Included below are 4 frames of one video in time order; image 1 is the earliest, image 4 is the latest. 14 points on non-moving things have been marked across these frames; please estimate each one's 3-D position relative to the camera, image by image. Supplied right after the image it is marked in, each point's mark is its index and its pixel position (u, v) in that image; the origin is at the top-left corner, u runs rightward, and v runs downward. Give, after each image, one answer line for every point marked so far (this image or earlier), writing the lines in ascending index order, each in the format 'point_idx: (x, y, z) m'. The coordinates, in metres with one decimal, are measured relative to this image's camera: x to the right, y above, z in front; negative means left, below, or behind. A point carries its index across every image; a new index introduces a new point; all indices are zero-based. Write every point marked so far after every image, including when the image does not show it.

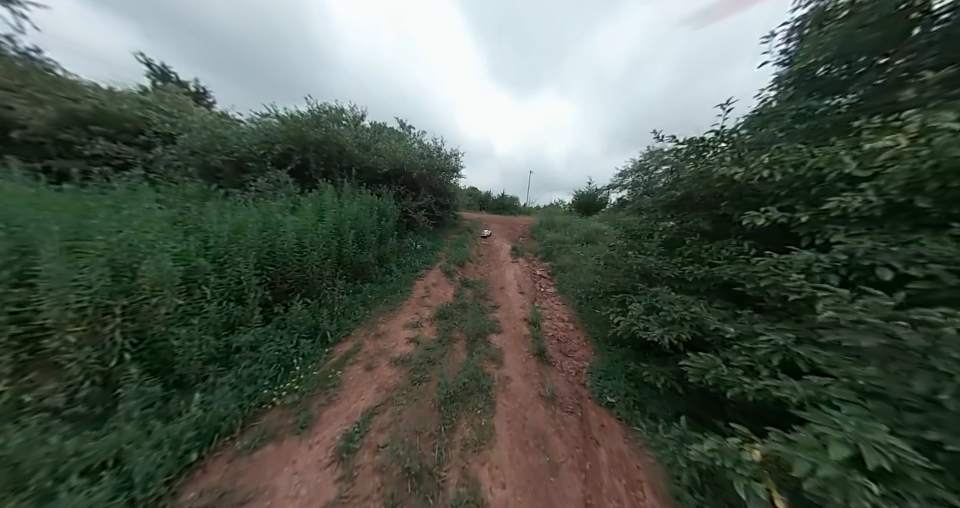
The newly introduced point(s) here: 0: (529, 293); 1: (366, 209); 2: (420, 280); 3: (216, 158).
0: (+1.9, -1.6, +6.8) m
1: (-3.7, +1.4, +5.8) m
2: (-2.1, -0.9, +6.1) m
3: (-7.7, +2.8, +5.2) m
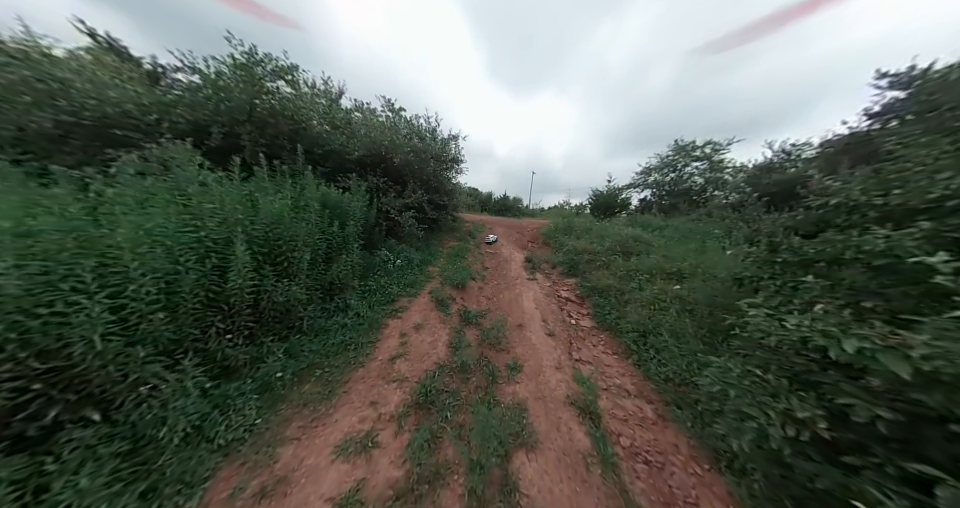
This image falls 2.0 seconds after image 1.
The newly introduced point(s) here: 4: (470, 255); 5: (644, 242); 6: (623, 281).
0: (+2.1, -2.2, +4.6) m
1: (-3.5, +0.9, +3.7) m
2: (-1.9, -1.4, +3.9) m
3: (-7.4, +2.4, +3.1) m
4: (-0.5, -0.1, +8.3) m
5: (+7.5, +0.5, +8.2) m
6: (+4.7, -0.9, +5.9) m
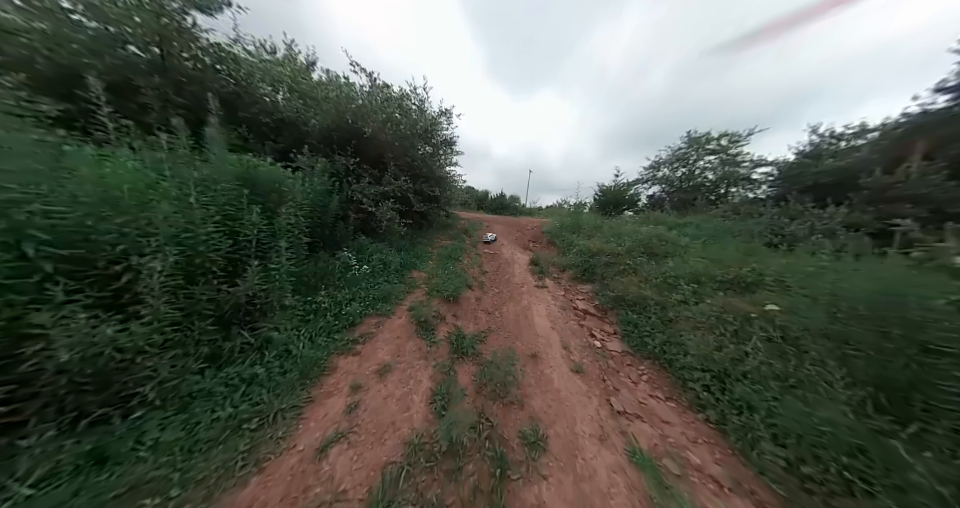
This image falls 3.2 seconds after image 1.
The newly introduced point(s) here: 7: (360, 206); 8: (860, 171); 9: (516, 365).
0: (+2.1, -2.2, +3.3) m
1: (-3.5, +0.9, +2.3) m
2: (-1.9, -1.5, +2.5) m
3: (-7.4, +2.3, +1.6) m
4: (-0.6, -0.1, +6.9) m
5: (+7.4, +0.5, +7.0) m
6: (+4.7, -1.0, +4.6) m
7: (-3.2, +1.3, +4.7) m
8: (+12.1, +2.7, +5.7) m
9: (+0.7, -2.0, +3.2) m
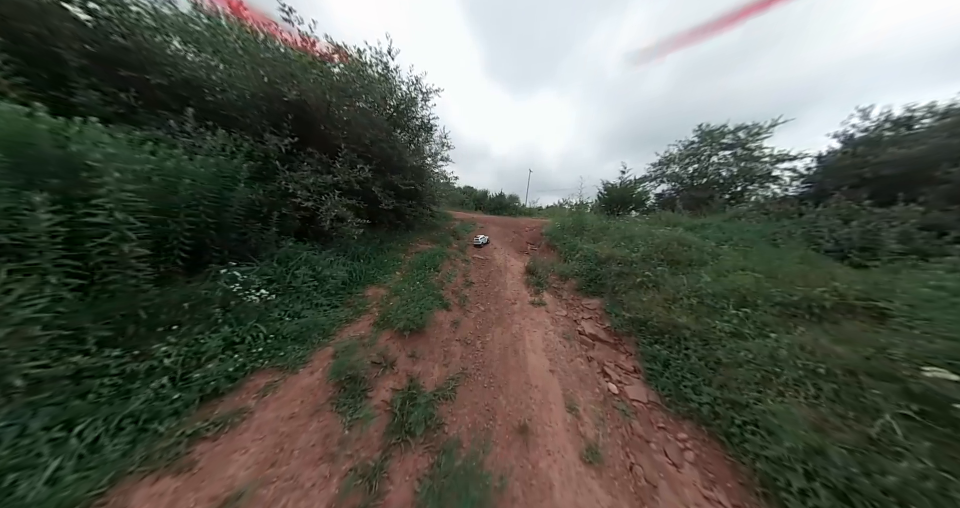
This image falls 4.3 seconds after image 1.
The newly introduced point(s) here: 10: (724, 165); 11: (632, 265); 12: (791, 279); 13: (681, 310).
0: (+1.6, -2.4, +2.1) m
1: (-4.0, +0.7, +1.1) m
2: (-2.4, -1.7, +1.3) m
3: (-7.9, +2.1, +0.4) m
4: (-1.1, -0.3, +5.7) m
5: (+6.9, +0.2, +5.8) m
6: (+4.2, -1.2, +3.4) m
7: (-3.6, +1.1, +3.5) m
8: (+11.6, +2.4, +4.5) m
9: (+0.2, -2.2, +2.0) m
10: (+17.1, +6.2, +12.4) m
11: (+4.6, -0.3, +5.3) m
12: (+6.2, -0.5, +3.5) m
13: (+4.1, -1.1, +3.6) m
